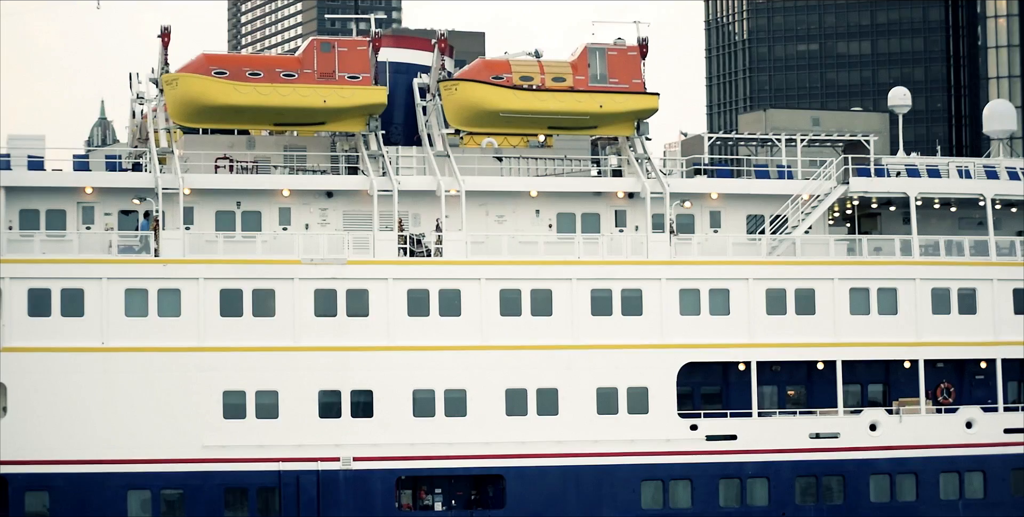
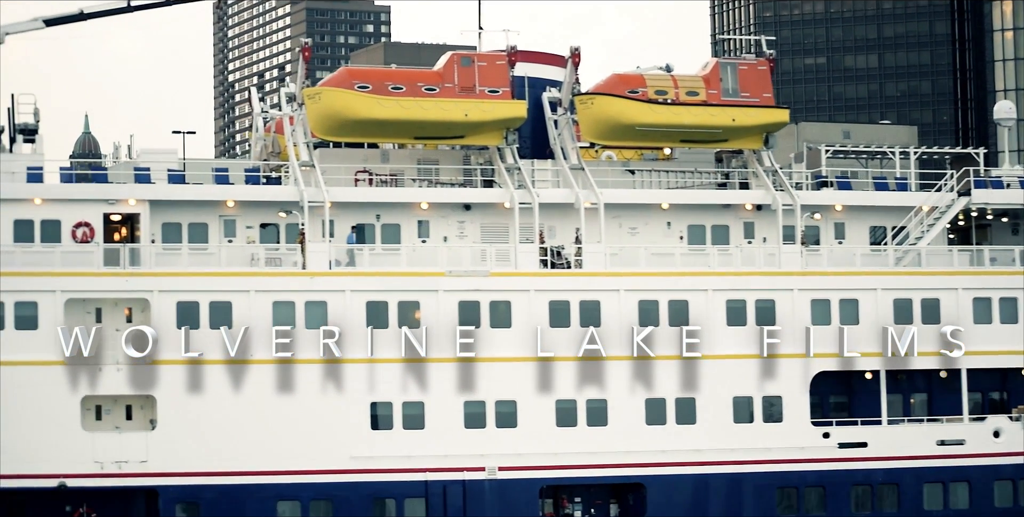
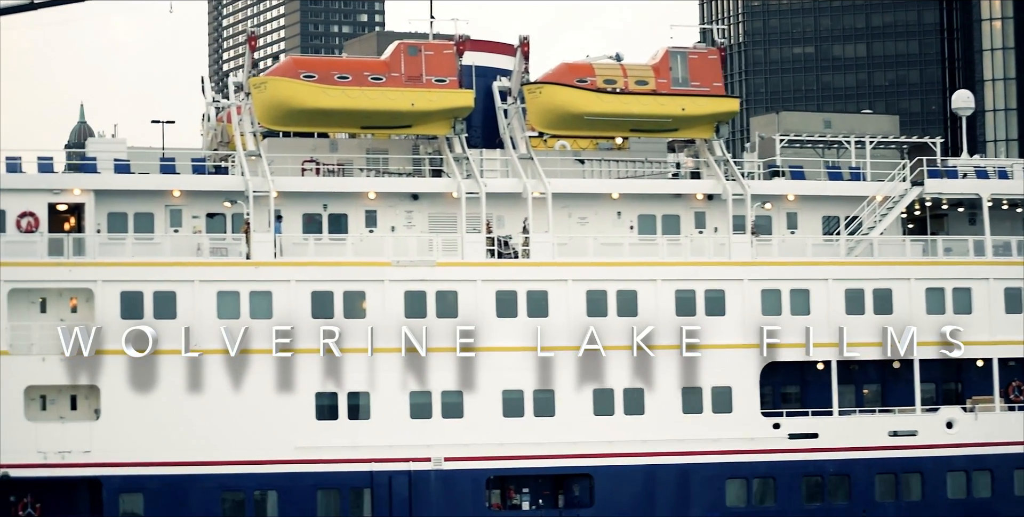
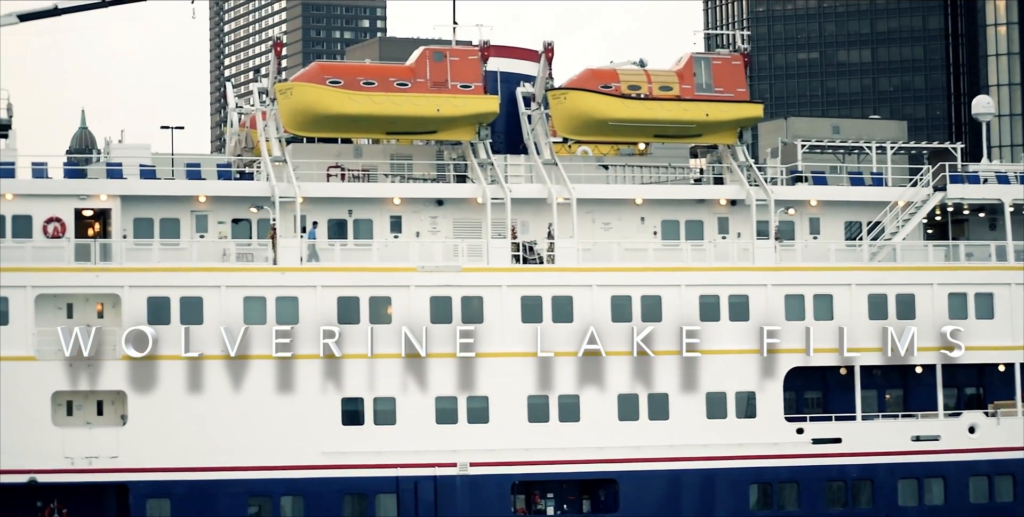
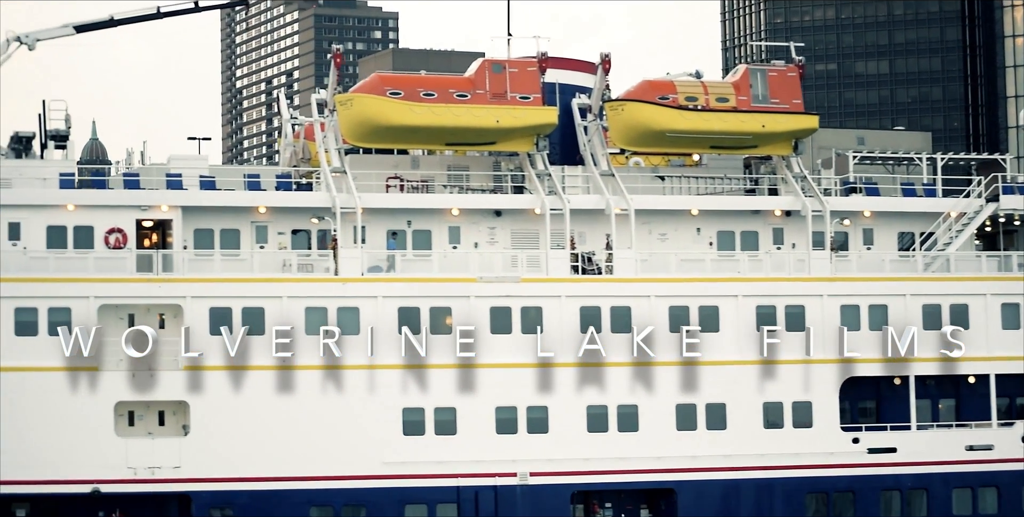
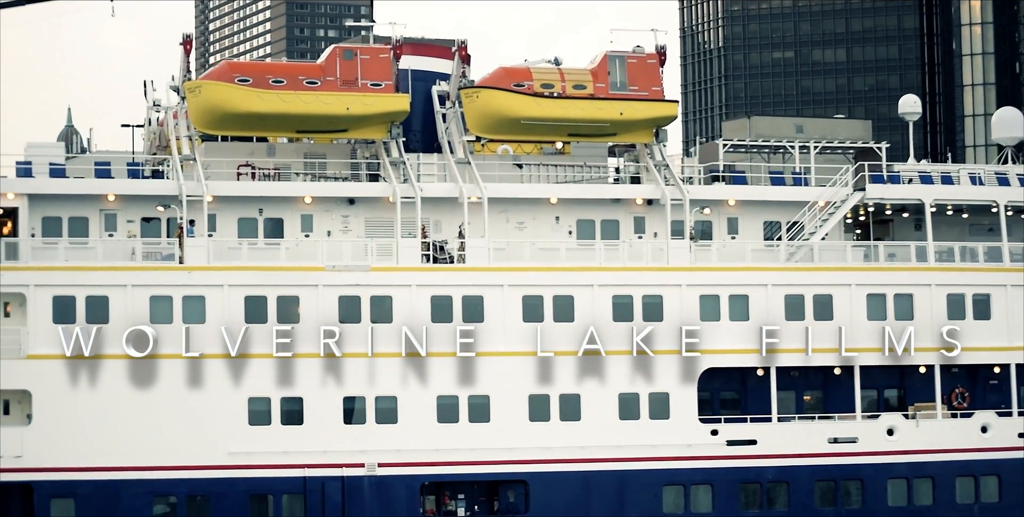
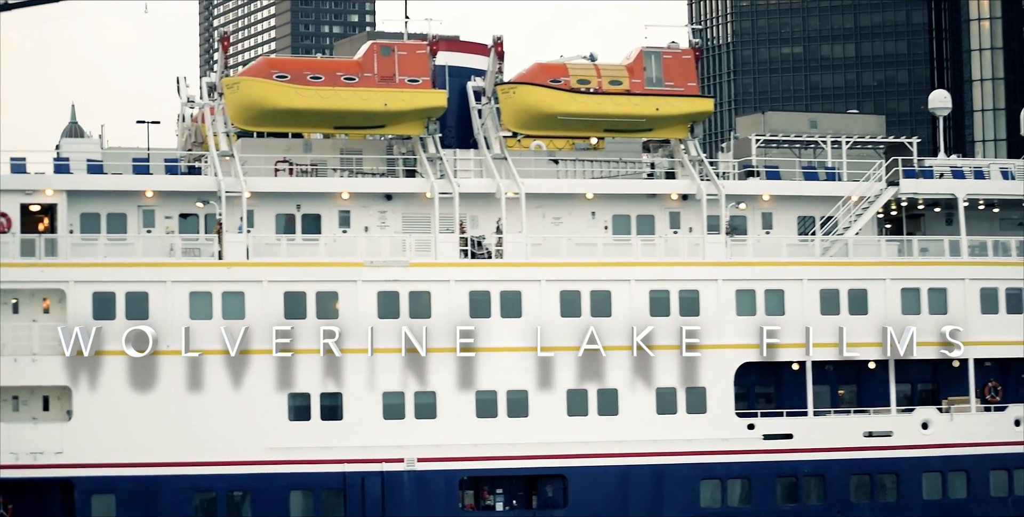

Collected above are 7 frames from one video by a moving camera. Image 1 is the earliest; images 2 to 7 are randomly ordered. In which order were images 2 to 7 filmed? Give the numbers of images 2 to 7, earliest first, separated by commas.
6, 7, 3, 4, 2, 5
